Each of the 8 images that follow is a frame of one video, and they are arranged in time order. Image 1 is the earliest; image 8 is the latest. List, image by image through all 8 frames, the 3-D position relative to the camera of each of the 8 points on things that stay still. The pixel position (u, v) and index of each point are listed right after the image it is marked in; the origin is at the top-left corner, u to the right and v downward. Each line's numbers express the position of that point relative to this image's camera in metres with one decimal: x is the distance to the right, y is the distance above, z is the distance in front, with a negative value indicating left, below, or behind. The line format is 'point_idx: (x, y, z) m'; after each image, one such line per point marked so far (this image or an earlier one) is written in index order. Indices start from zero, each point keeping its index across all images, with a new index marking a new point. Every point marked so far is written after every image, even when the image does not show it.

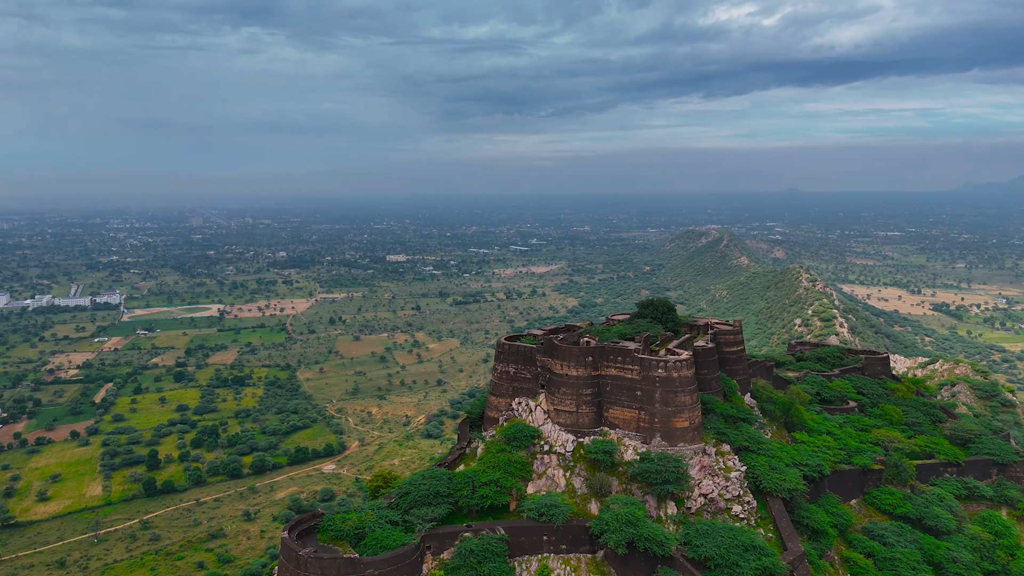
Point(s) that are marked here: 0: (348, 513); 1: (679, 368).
0: (-4.0, -5.5, +17.6) m
1: (+4.5, -2.2, +19.8) m
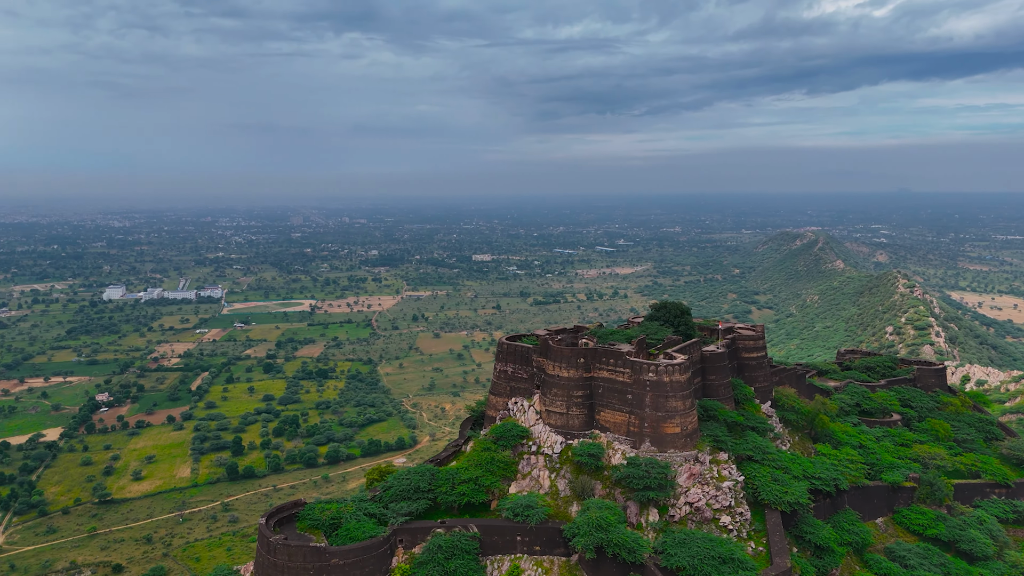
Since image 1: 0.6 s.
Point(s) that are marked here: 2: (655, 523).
0: (-4.6, -5.4, +18.1) m
1: (+4.2, -2.3, +19.3) m
2: (+3.5, -5.8, +18.0) m
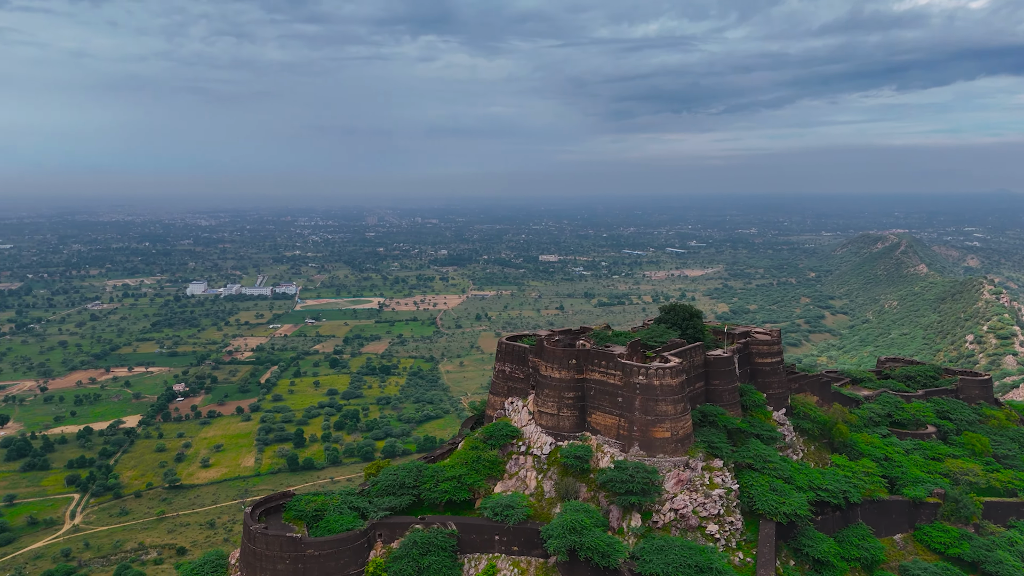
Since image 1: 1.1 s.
0: (-5.0, -5.3, +18.5) m
1: (+3.9, -2.3, +18.9) m
2: (+3.0, -5.9, +17.7) m
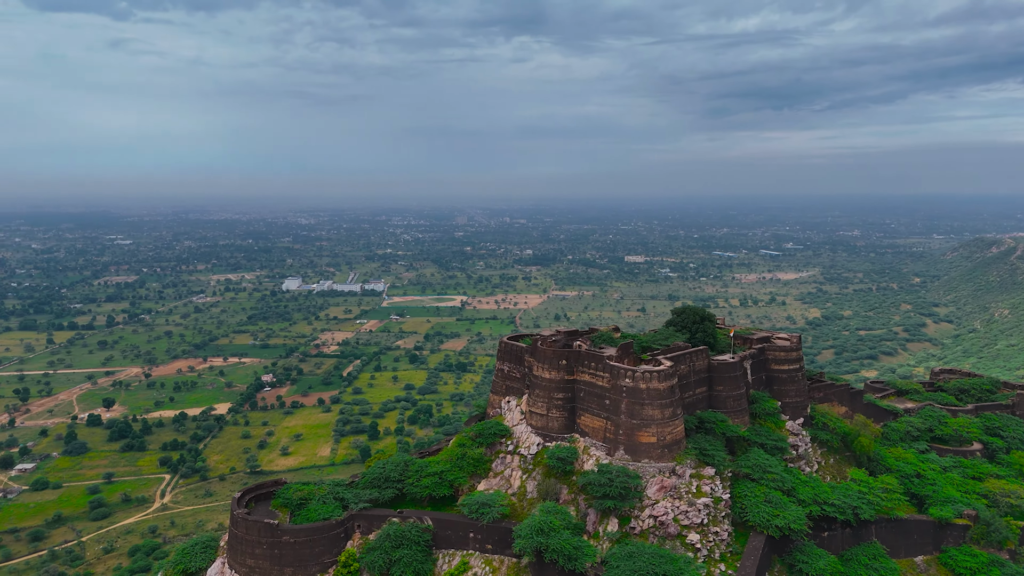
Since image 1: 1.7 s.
0: (-5.5, -5.2, +19.2) m
1: (+3.4, -2.4, +18.5) m
2: (+2.4, -5.9, +17.4) m
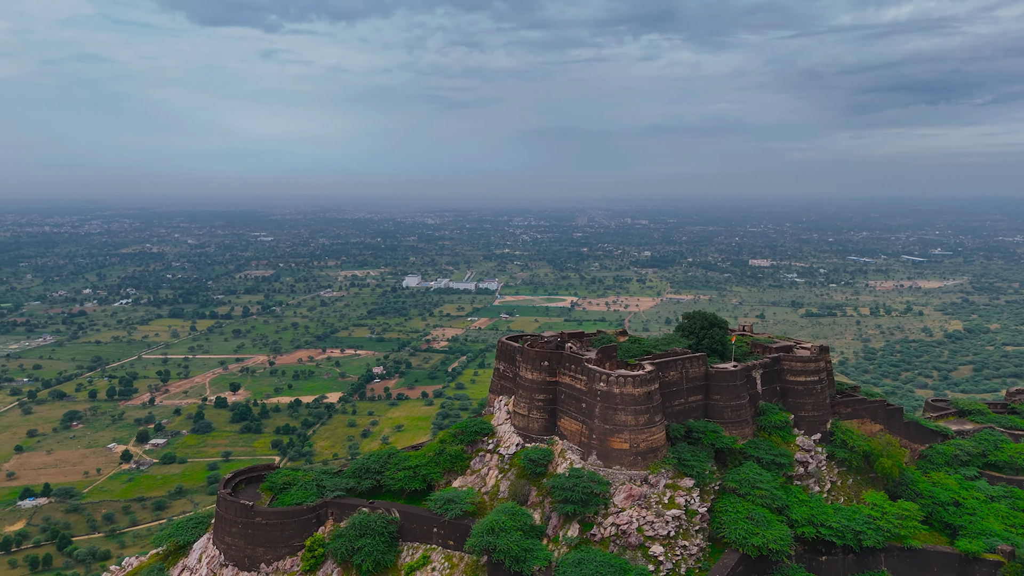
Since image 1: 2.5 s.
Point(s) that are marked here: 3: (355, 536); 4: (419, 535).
0: (-6.1, -5.1, +20.1) m
1: (+2.7, -2.4, +18.0) m
2: (+1.4, -5.9, +17.1) m
3: (-3.8, -6.0, +17.7) m
4: (-2.3, -6.1, +18.0) m
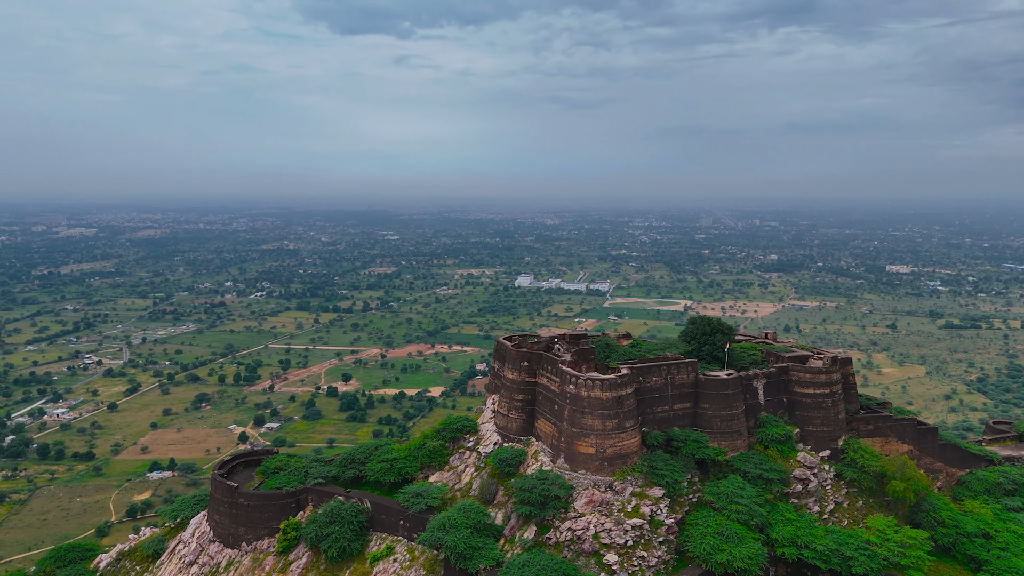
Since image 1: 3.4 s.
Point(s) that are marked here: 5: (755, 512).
0: (-6.5, -4.9, +21.1) m
1: (+1.9, -2.4, +17.7) m
2: (+0.4, -5.9, +16.9) m
3: (-4.7, -5.9, +18.4) m
4: (-3.2, -6.0, +18.4) m
5: (+6.0, -5.5, +17.7) m
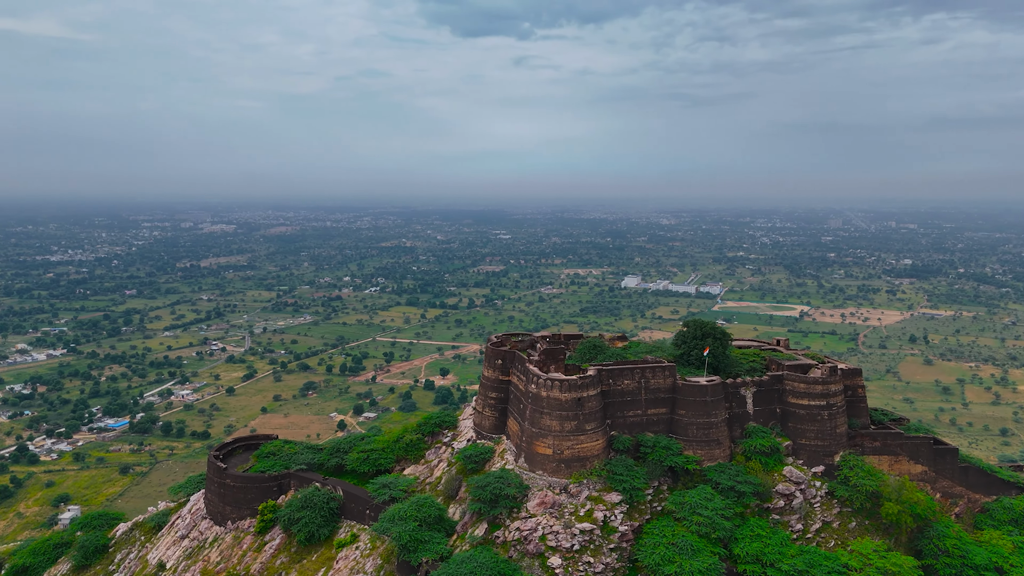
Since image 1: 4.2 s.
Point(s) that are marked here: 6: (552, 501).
0: (-7.0, -4.7, +22.1) m
1: (+0.9, -2.4, +17.5) m
2: (-0.8, -5.9, +17.0) m
3: (-5.6, -5.7, +19.1) m
4: (-4.1, -5.9, +19.0) m
5: (+4.8, -5.6, +16.9) m
6: (+1.0, -5.0, +17.0) m
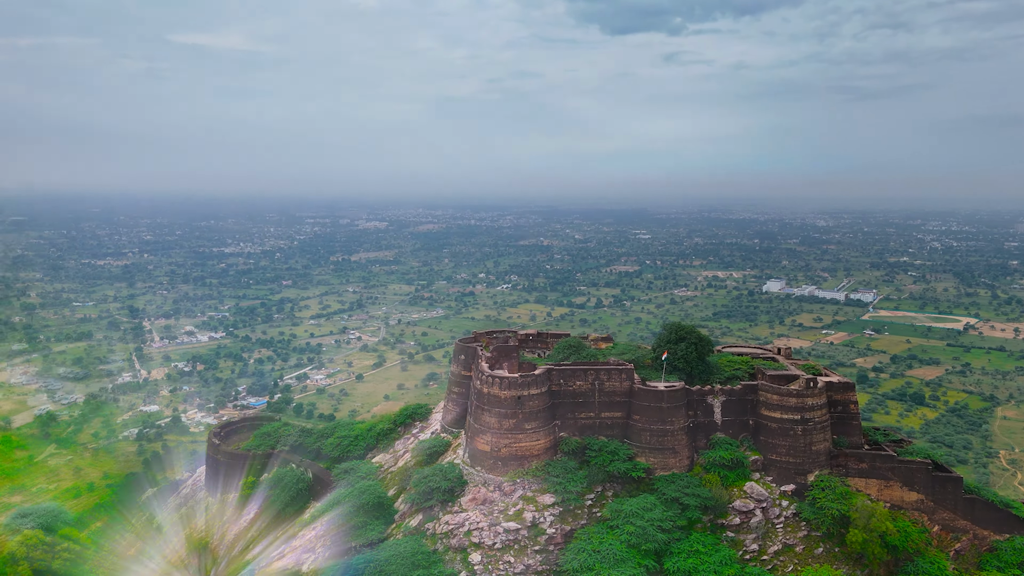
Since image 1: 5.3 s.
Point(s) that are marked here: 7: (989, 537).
0: (-7.5, -4.4, +23.5) m
1: (-0.5, -2.3, +17.5) m
2: (-2.4, -5.7, +17.4) m
3: (-6.7, -5.5, +20.3) m
4: (-5.2, -5.7, +19.9) m
5: (+3.2, -5.6, +16.3) m
6: (-0.6, -4.9, +17.0) m
7: (+11.9, -6.2, +18.1) m
